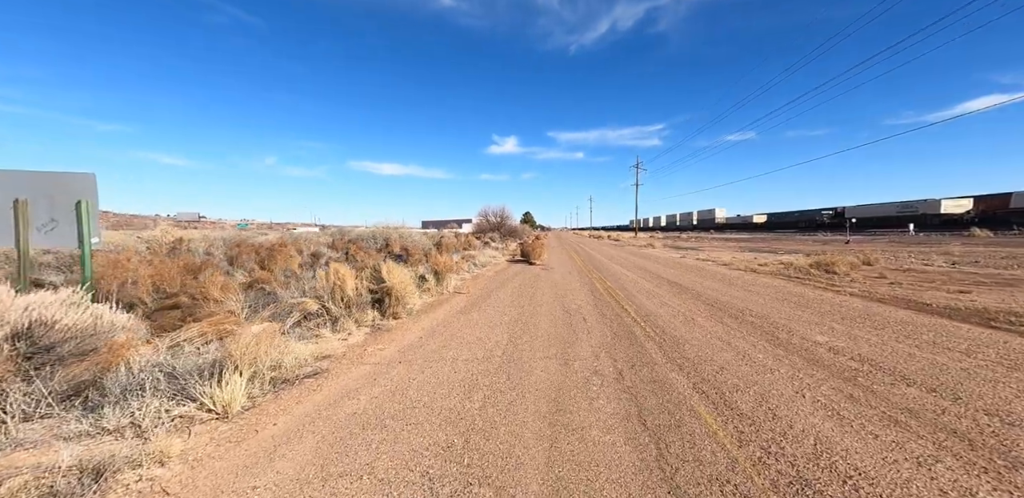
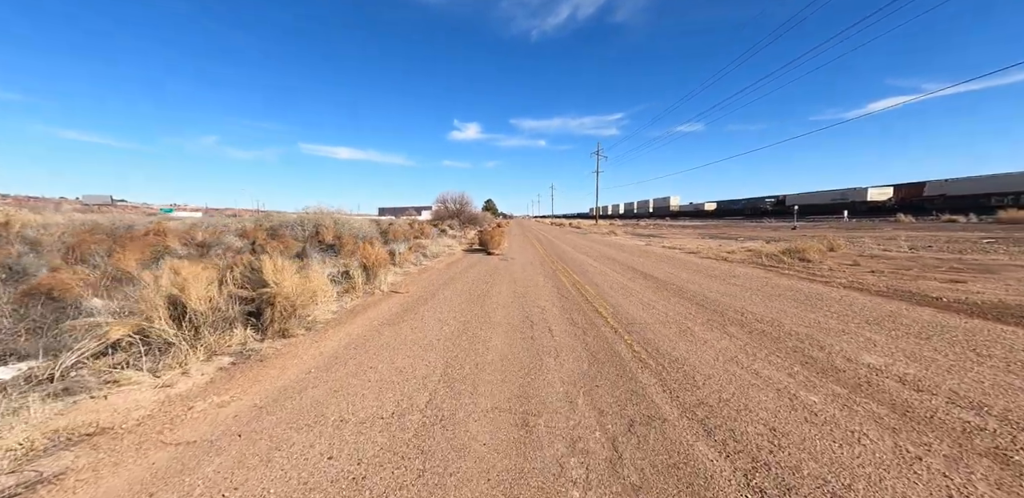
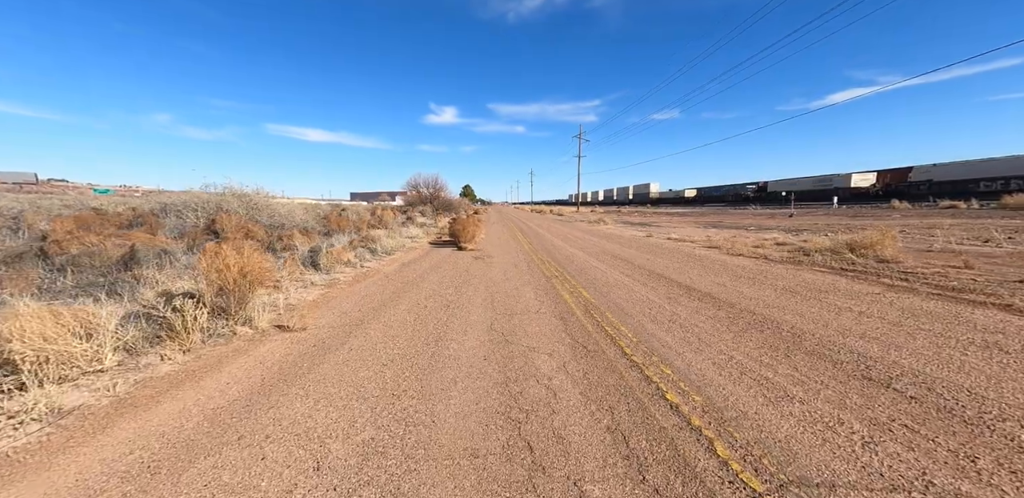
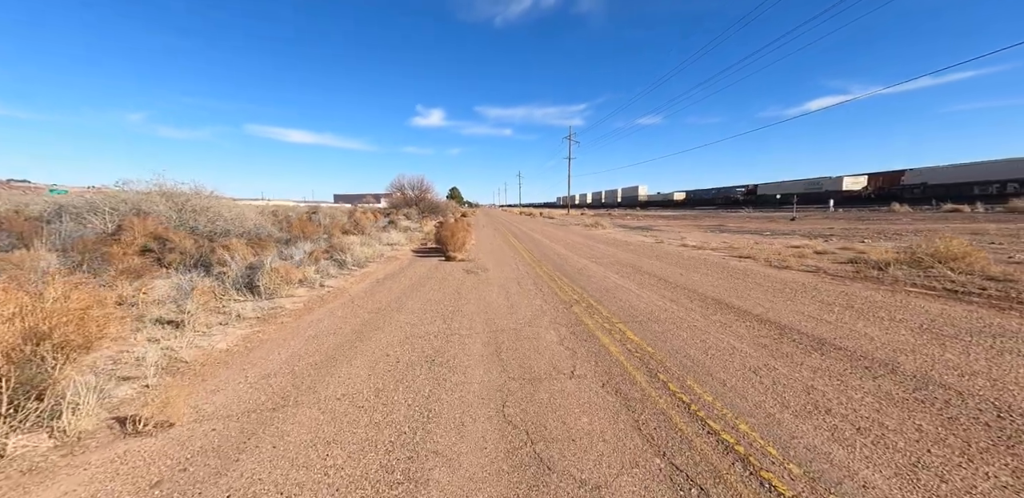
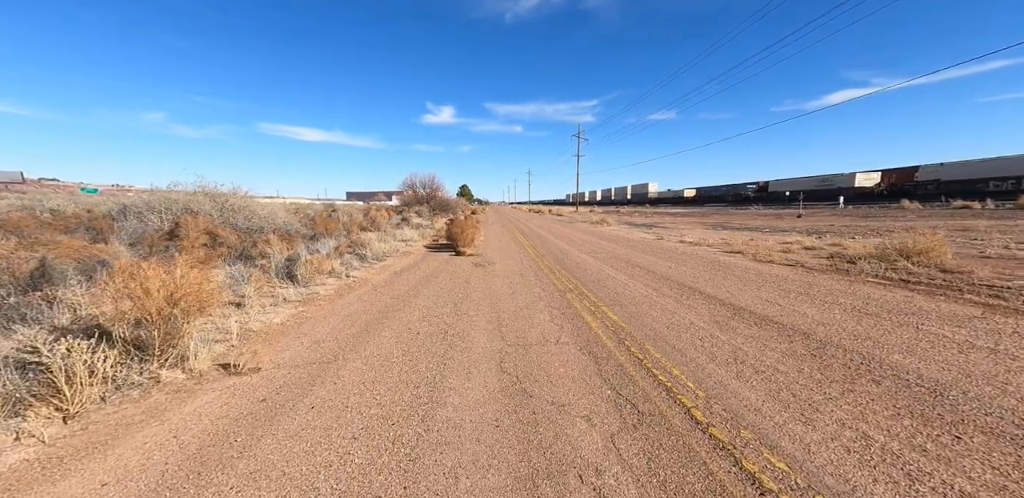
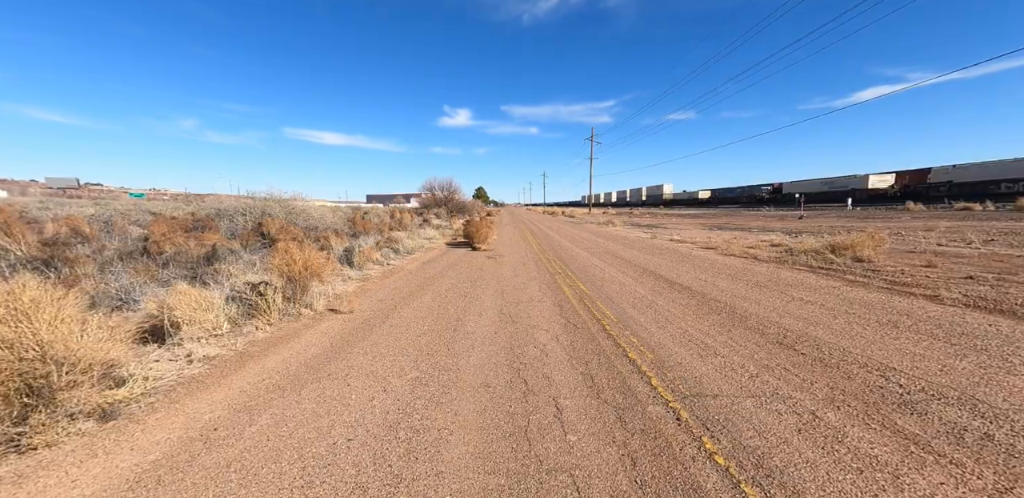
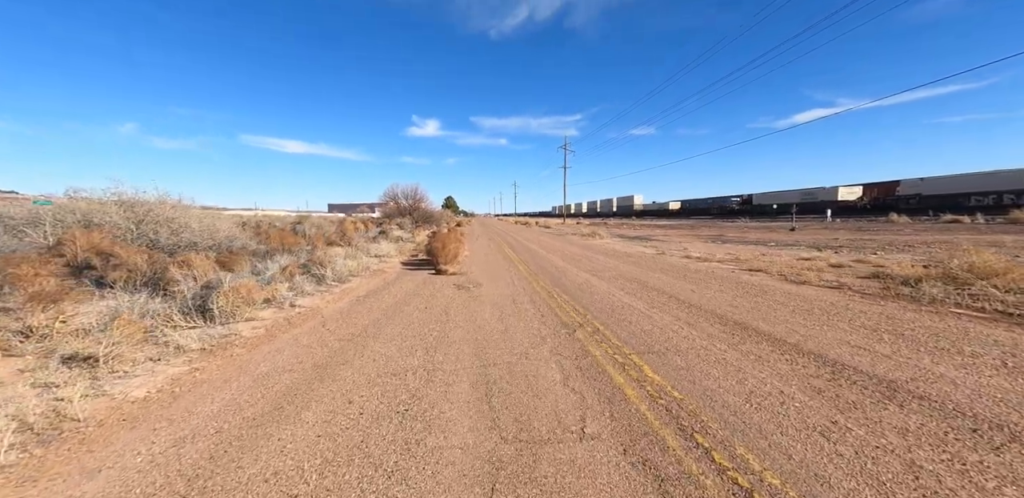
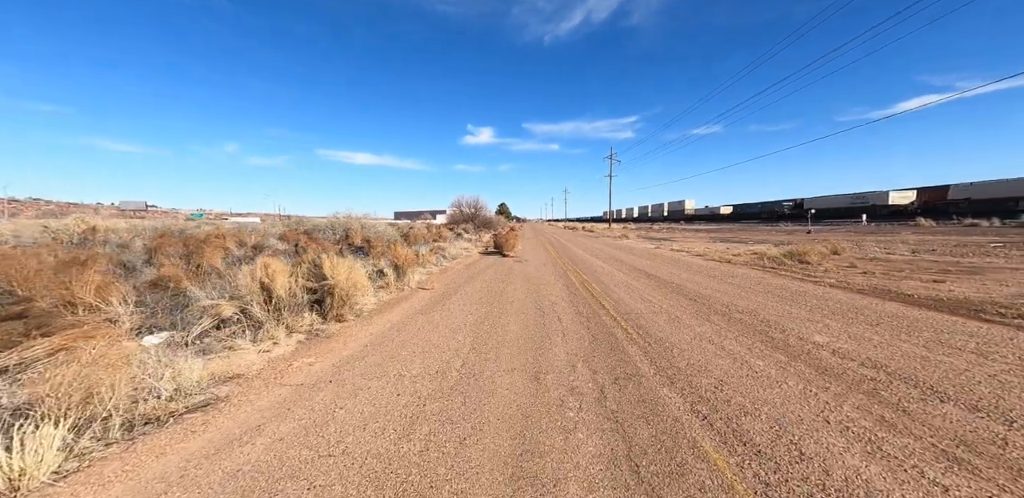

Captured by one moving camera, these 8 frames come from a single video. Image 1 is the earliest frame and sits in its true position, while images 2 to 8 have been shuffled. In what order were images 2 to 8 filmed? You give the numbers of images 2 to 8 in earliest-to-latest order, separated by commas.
8, 2, 6, 3, 5, 4, 7
